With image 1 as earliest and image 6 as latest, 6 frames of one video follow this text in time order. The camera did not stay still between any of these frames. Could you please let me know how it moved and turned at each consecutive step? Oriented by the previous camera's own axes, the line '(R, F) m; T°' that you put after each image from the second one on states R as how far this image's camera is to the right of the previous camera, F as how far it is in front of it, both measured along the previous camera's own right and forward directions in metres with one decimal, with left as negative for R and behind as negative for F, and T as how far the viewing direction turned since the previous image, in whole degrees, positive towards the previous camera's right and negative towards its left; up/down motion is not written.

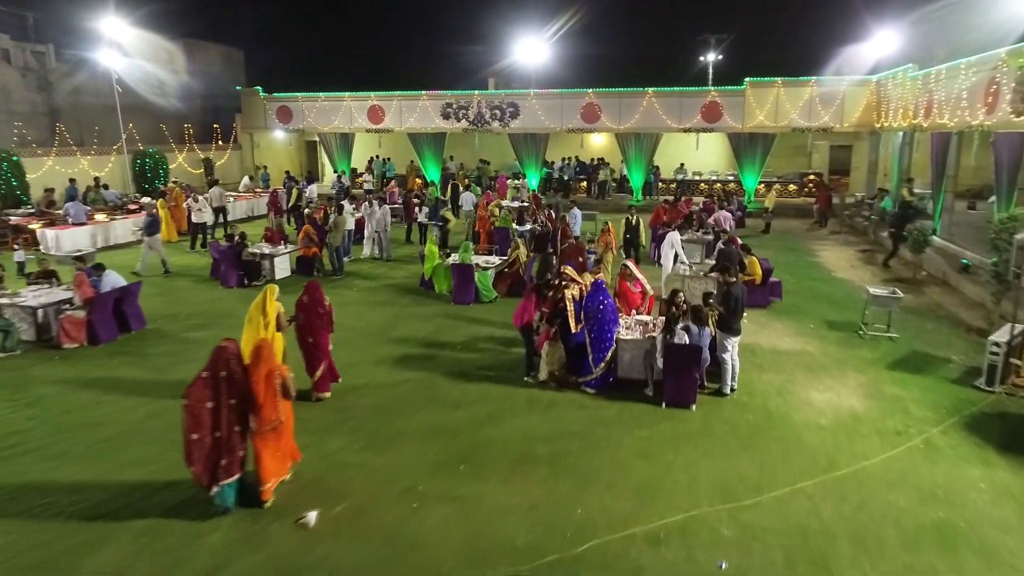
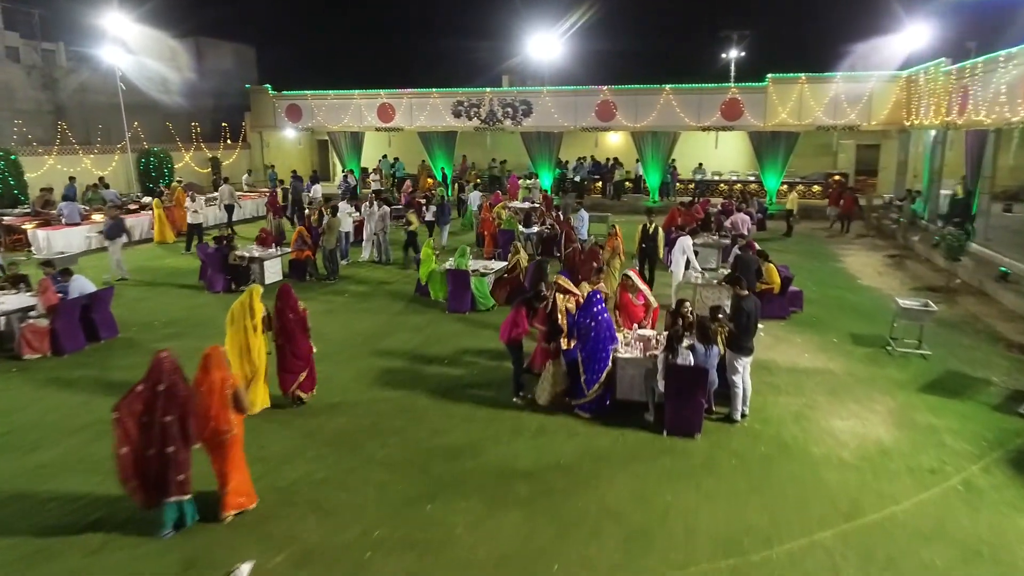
(+0.3, +0.7) m; -2°
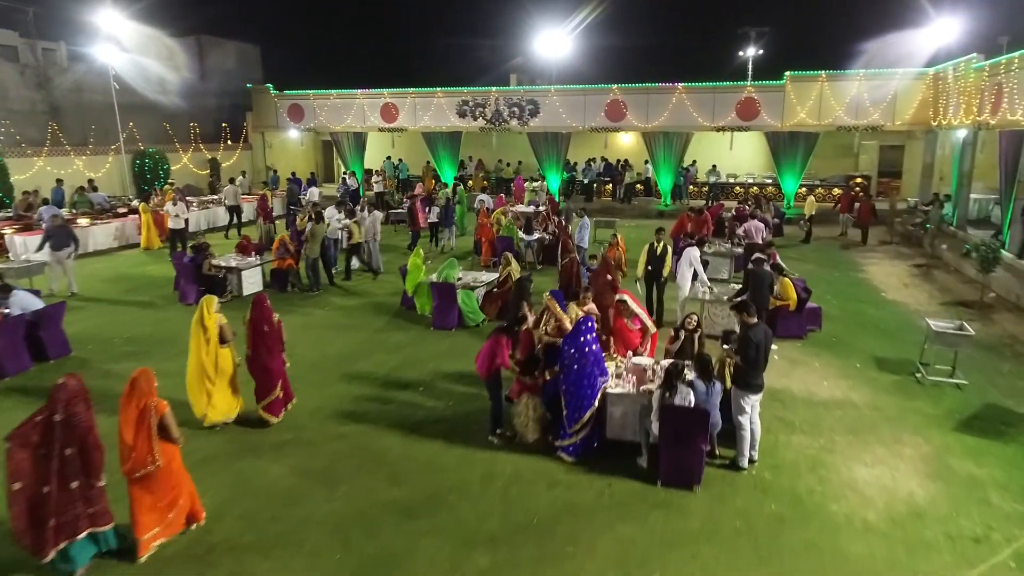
(+0.4, +0.9) m; -1°
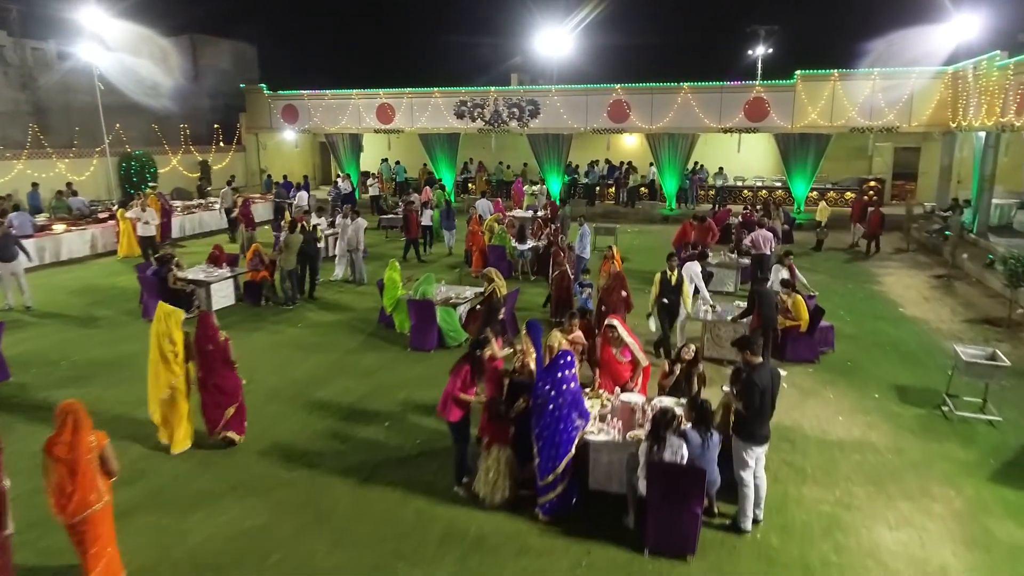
(+0.3, +0.8) m; -1°
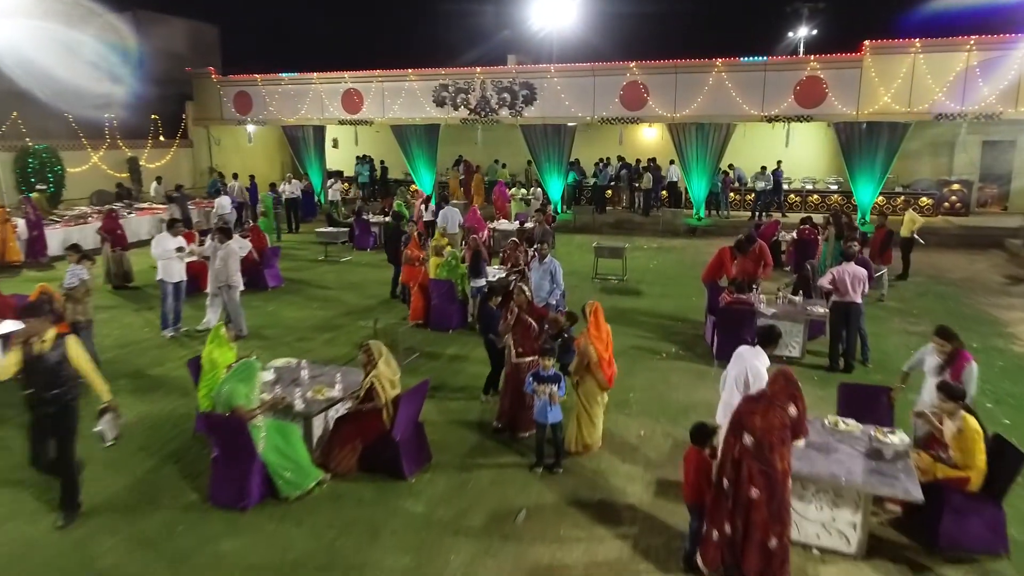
(+0.9, +4.4) m; -2°
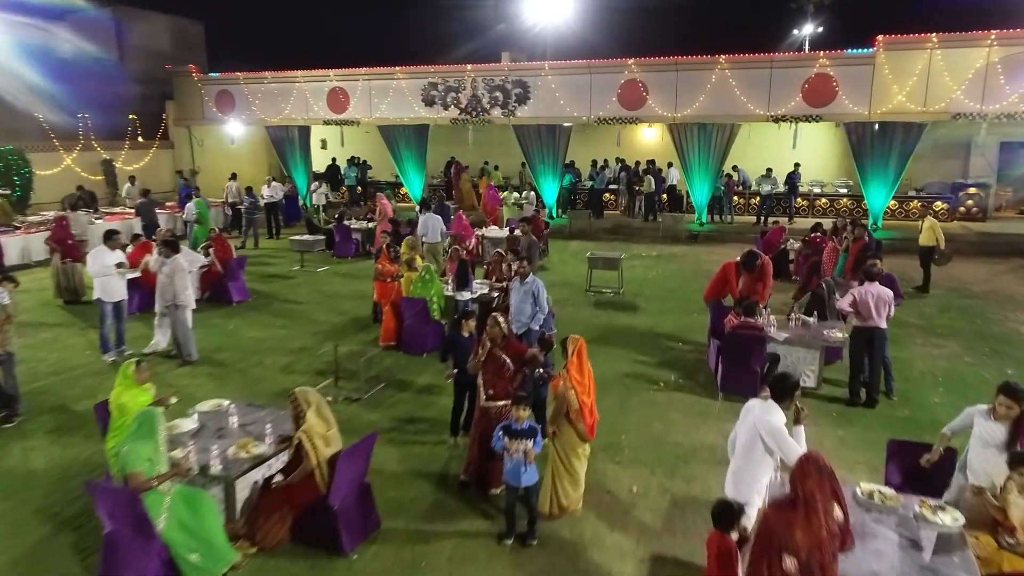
(+0.2, +0.9) m; 0°
